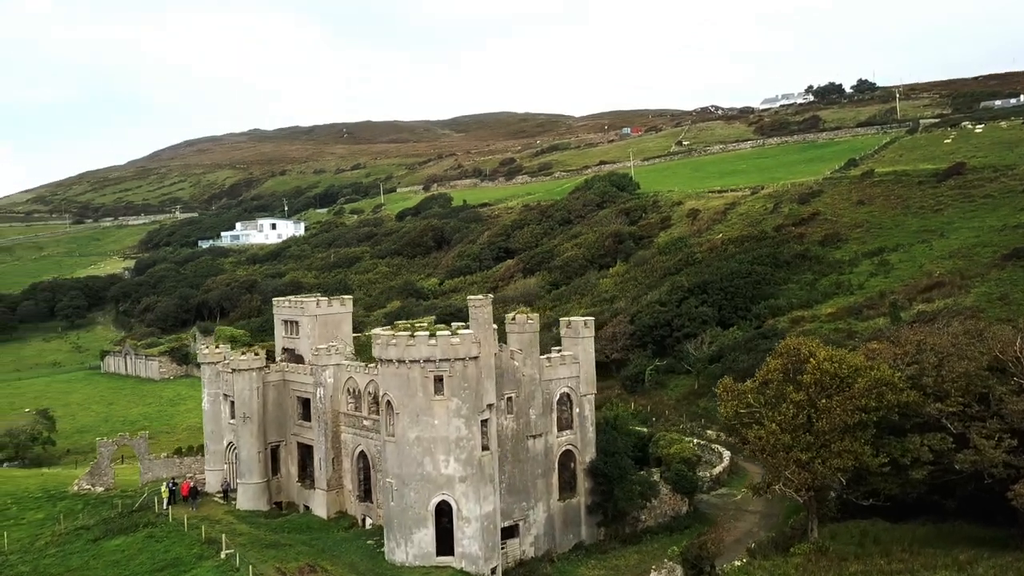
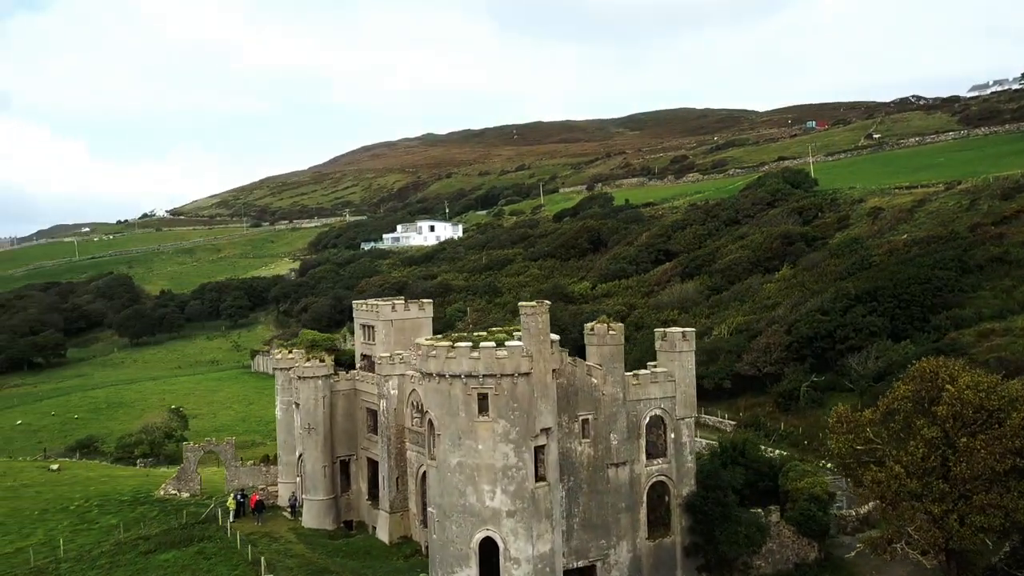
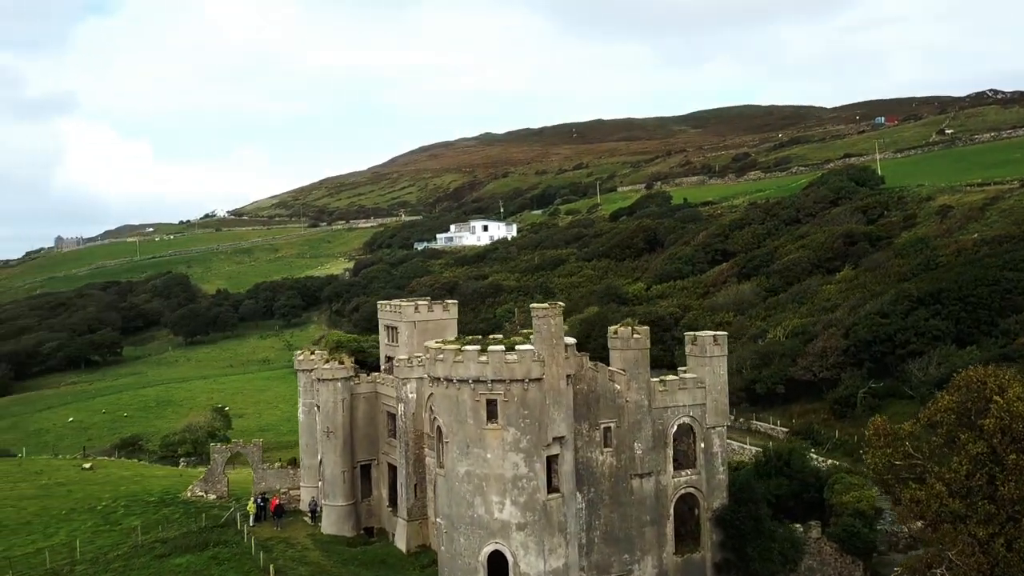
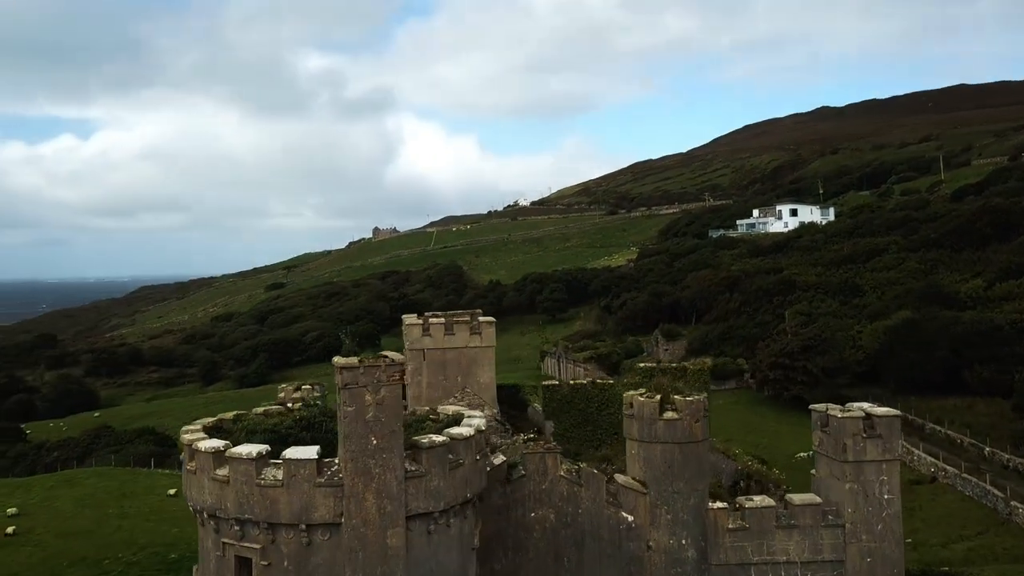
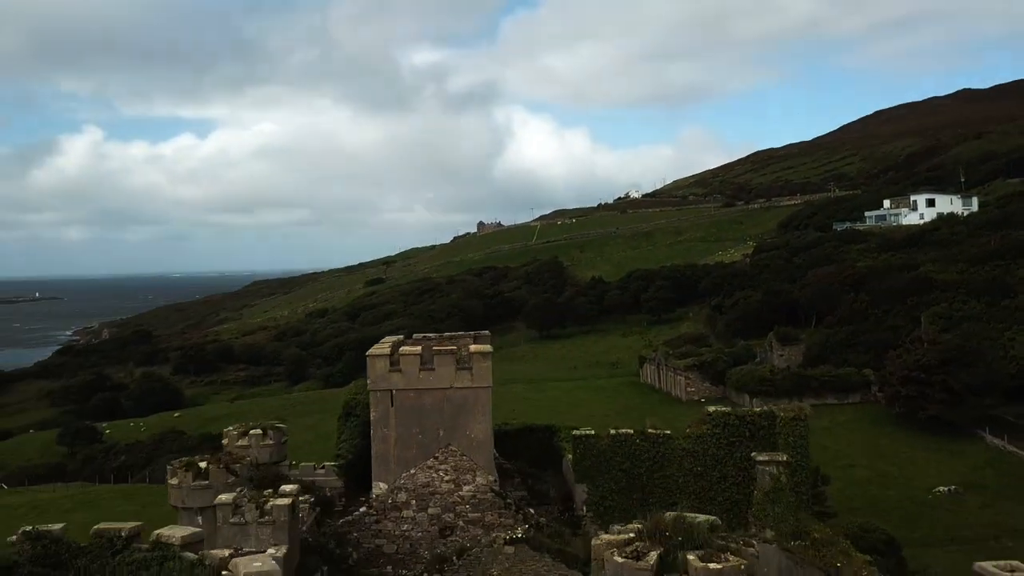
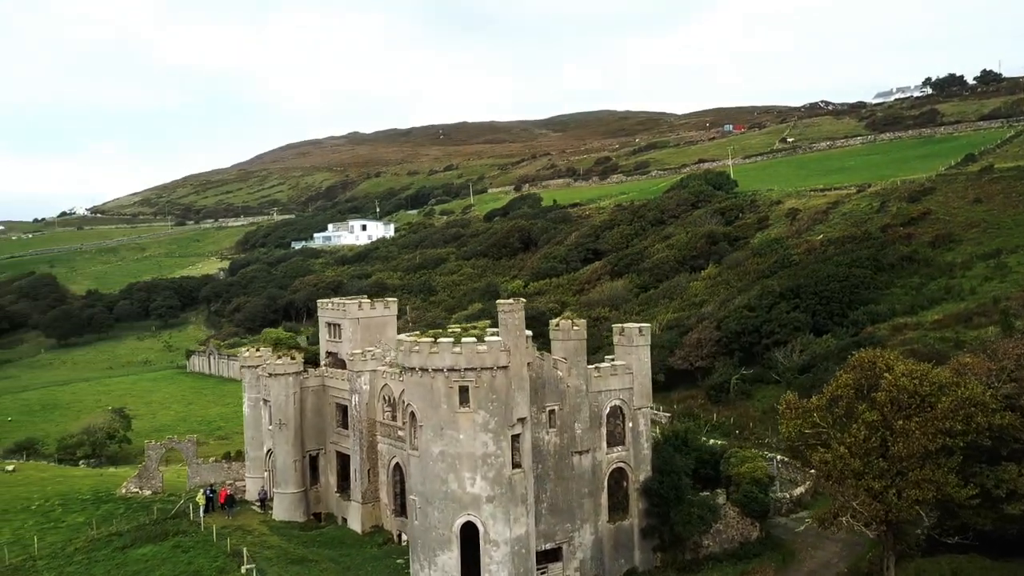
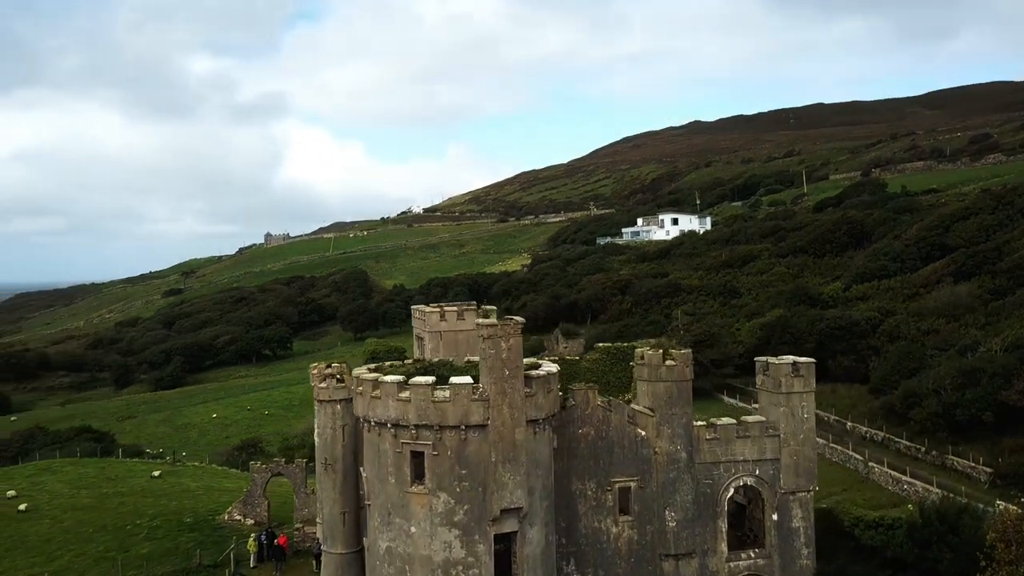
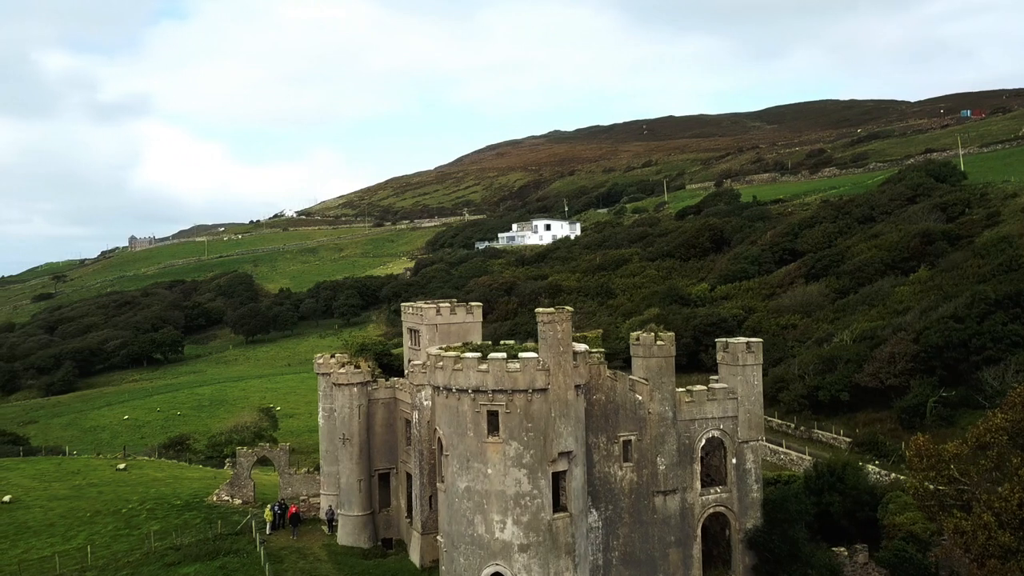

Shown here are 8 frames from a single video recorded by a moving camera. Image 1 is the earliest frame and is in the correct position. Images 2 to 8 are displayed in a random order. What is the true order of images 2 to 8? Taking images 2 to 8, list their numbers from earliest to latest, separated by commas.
6, 2, 3, 8, 7, 4, 5
